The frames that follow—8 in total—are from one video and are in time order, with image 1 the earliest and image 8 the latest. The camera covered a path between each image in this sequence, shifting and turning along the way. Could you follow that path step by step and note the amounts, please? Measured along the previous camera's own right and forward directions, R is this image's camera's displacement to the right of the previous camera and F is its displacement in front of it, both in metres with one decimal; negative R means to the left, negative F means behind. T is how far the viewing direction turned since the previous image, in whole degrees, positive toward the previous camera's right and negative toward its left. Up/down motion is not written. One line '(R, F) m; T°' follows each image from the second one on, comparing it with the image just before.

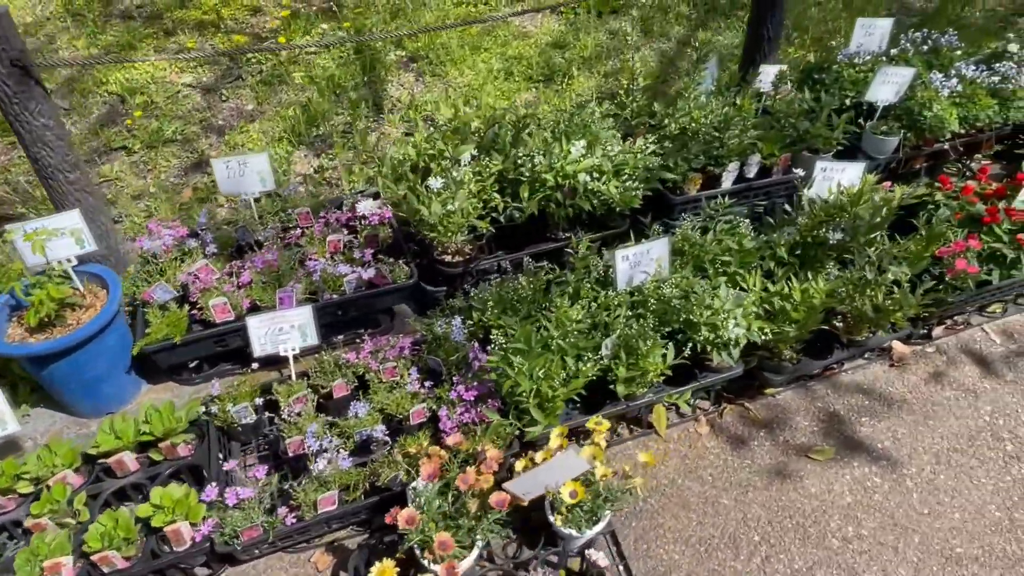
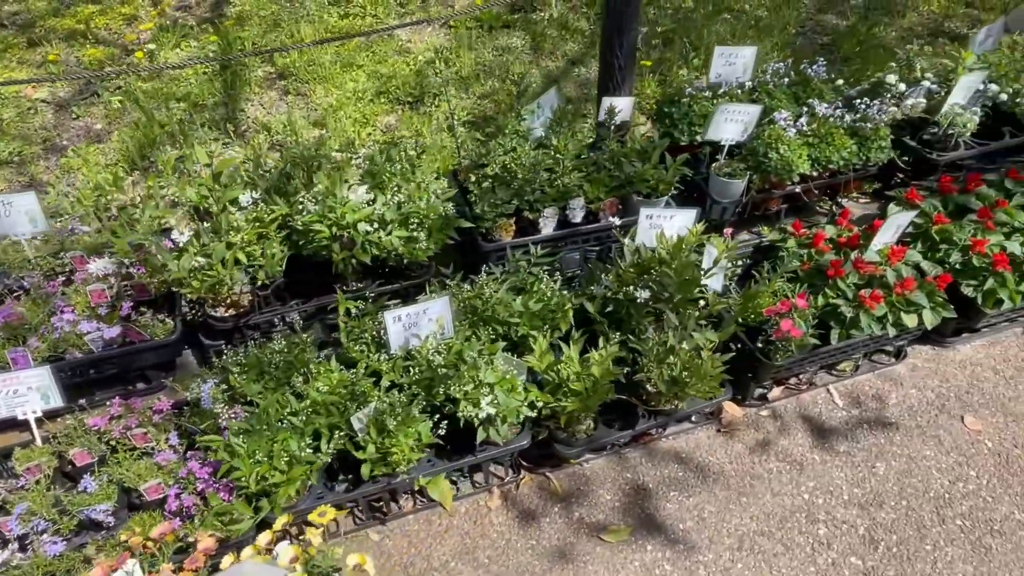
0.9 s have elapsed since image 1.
(+0.9, +0.2) m; -1°
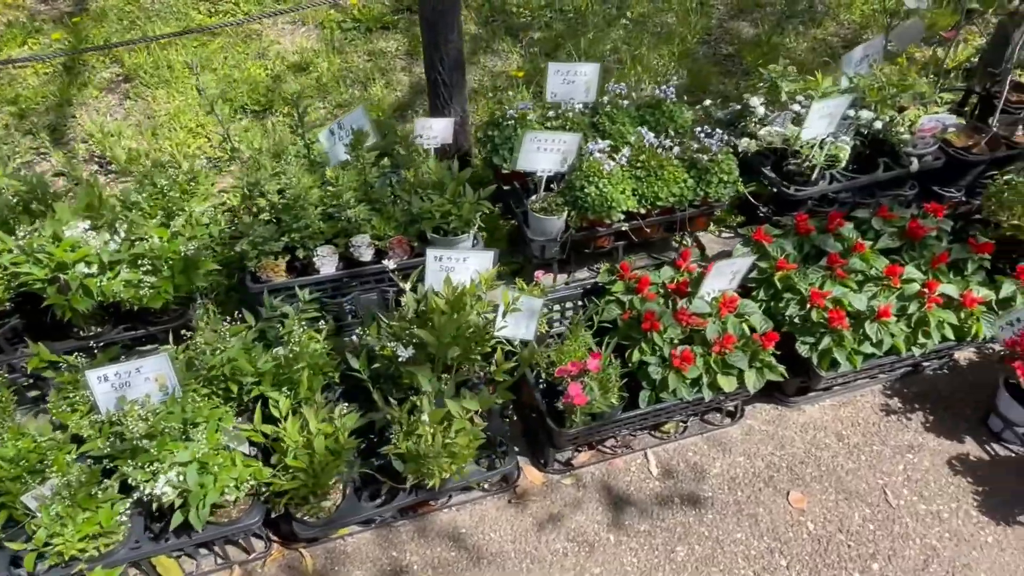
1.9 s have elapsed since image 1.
(+0.9, +0.3) m; -1°
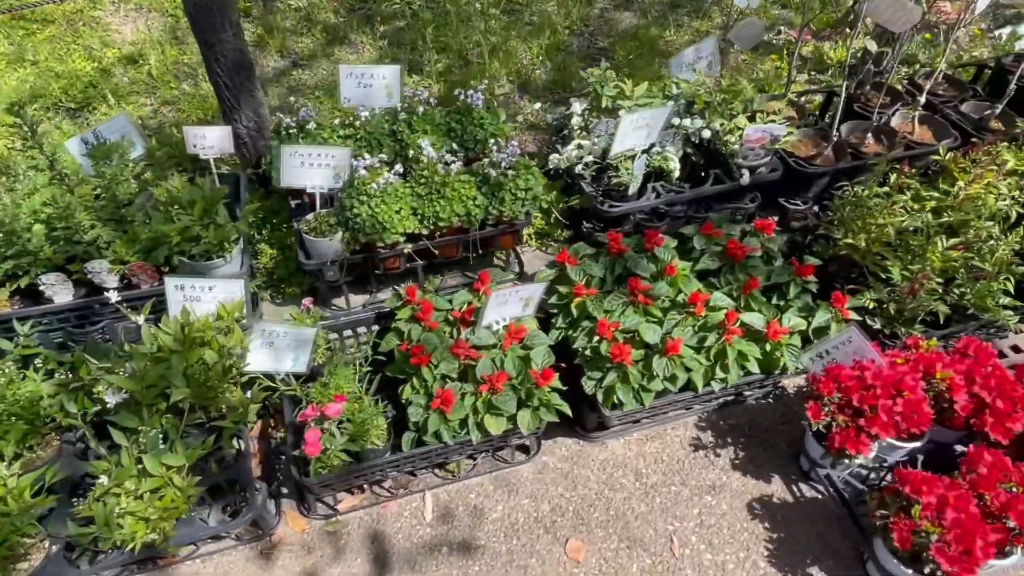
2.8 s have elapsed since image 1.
(+0.8, +0.2) m; +1°
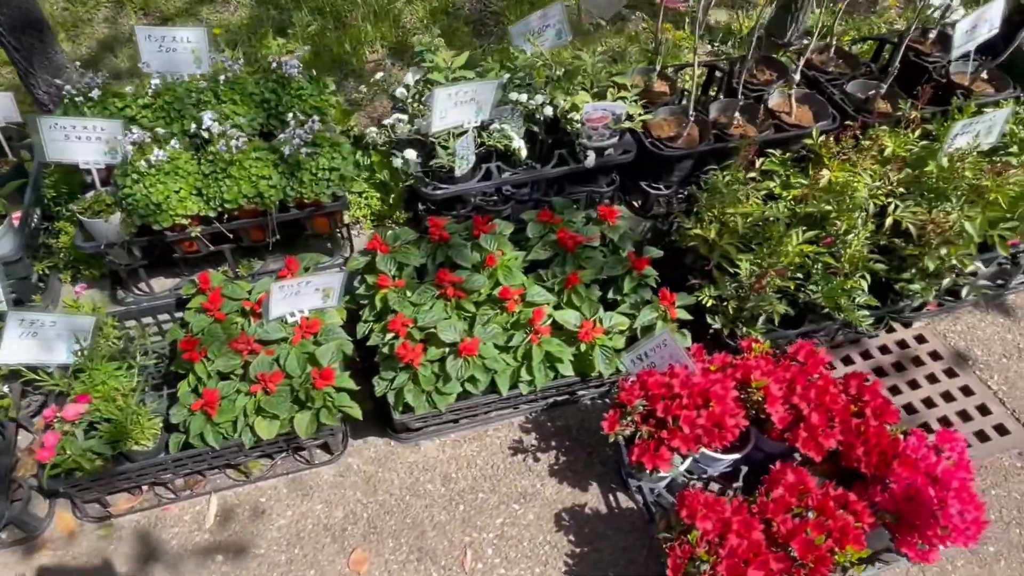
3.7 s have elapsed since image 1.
(+0.7, +0.2) m; 0°
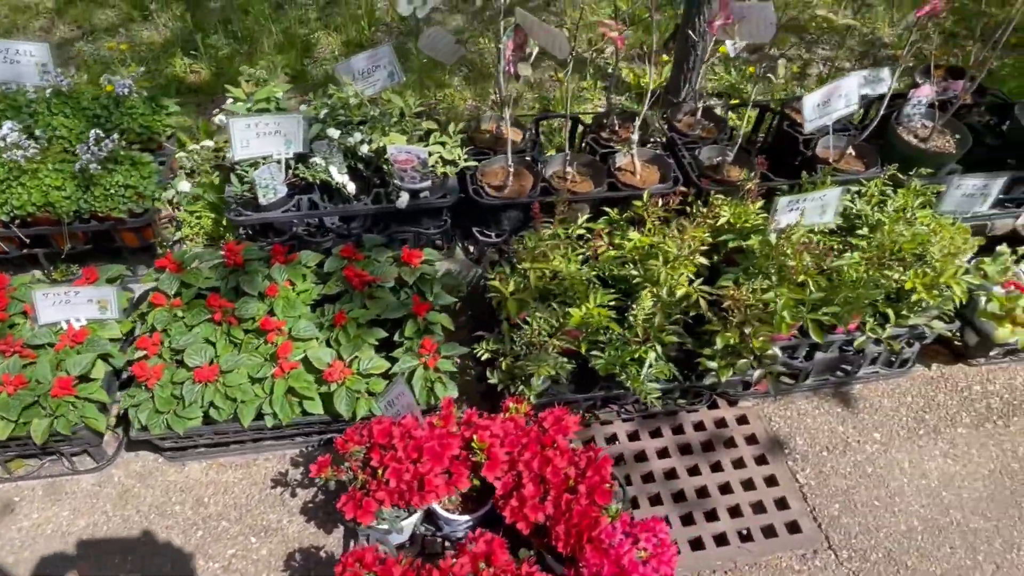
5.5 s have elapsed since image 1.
(+1.0, +0.1) m; -5°
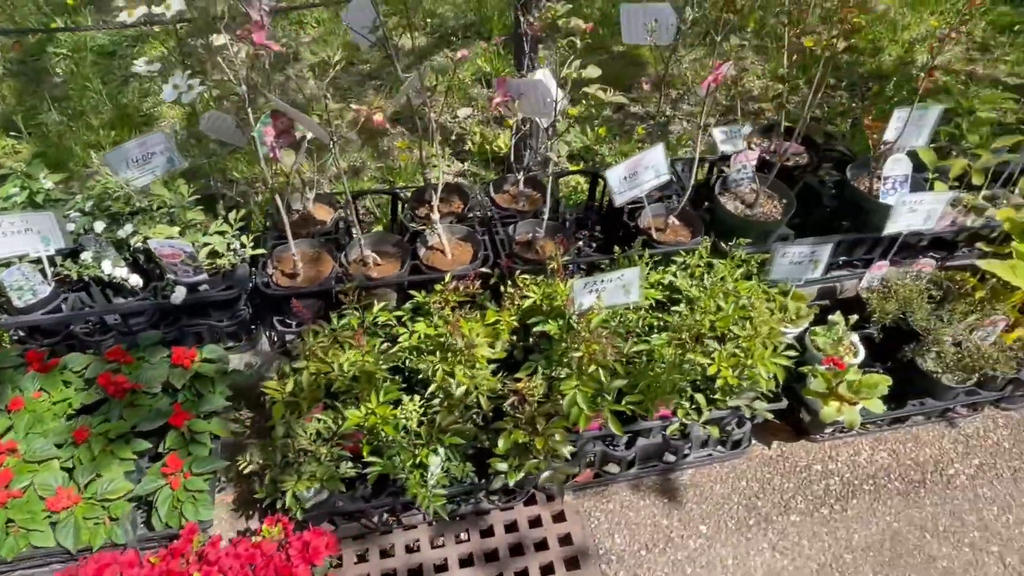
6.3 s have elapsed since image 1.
(+0.7, +0.2) m; +1°
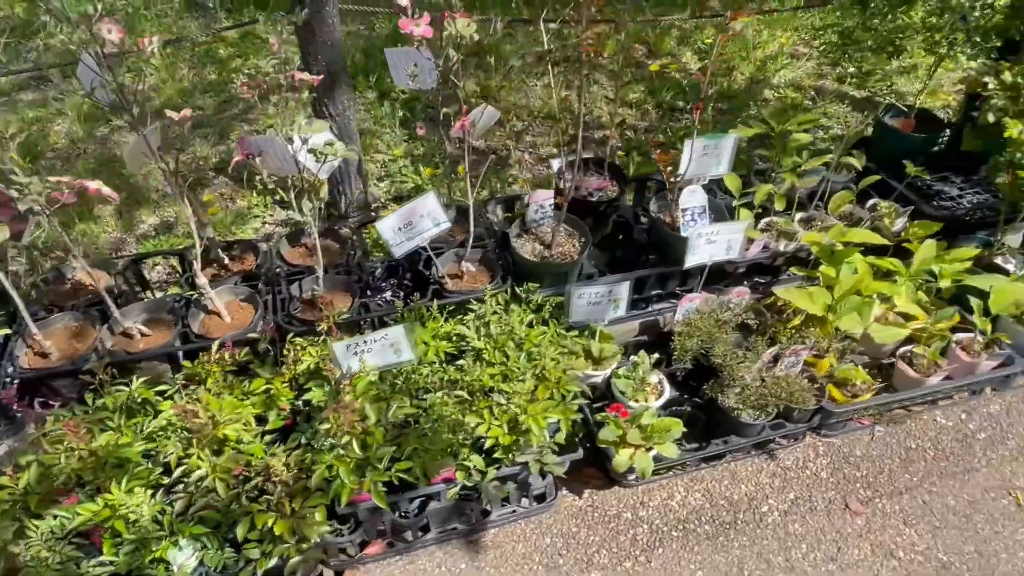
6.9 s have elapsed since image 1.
(+0.7, +0.1) m; +3°
